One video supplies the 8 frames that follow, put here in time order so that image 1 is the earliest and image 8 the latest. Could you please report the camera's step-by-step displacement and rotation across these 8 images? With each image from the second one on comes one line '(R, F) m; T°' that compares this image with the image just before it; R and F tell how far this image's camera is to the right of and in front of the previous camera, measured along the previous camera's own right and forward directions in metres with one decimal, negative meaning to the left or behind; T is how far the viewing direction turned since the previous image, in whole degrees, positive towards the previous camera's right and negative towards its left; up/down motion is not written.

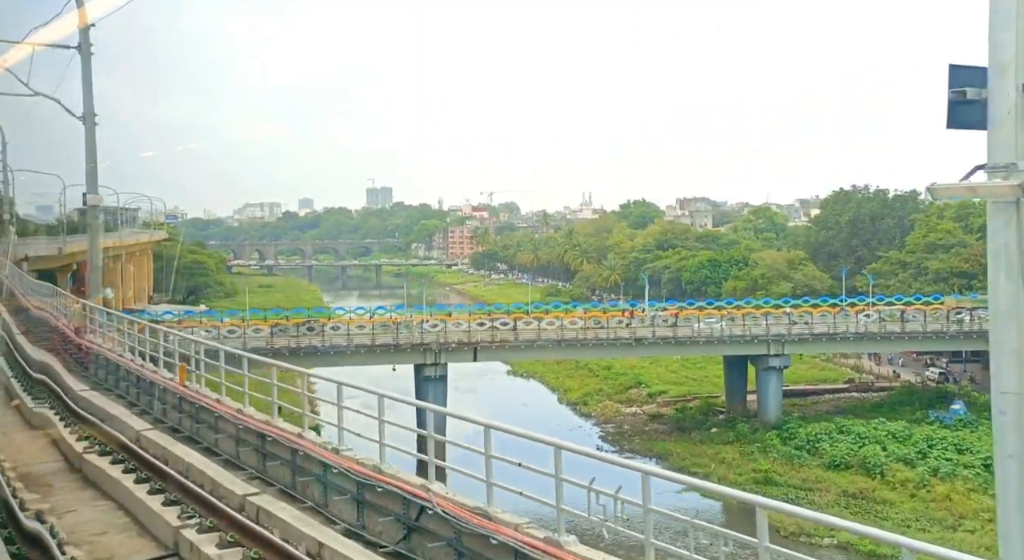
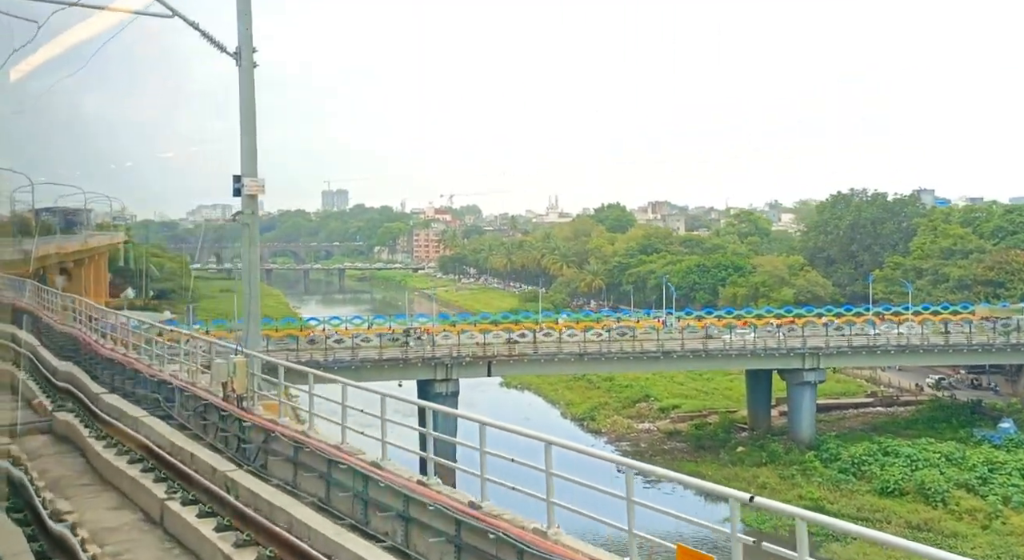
(-1.0, +1.5) m; +2°
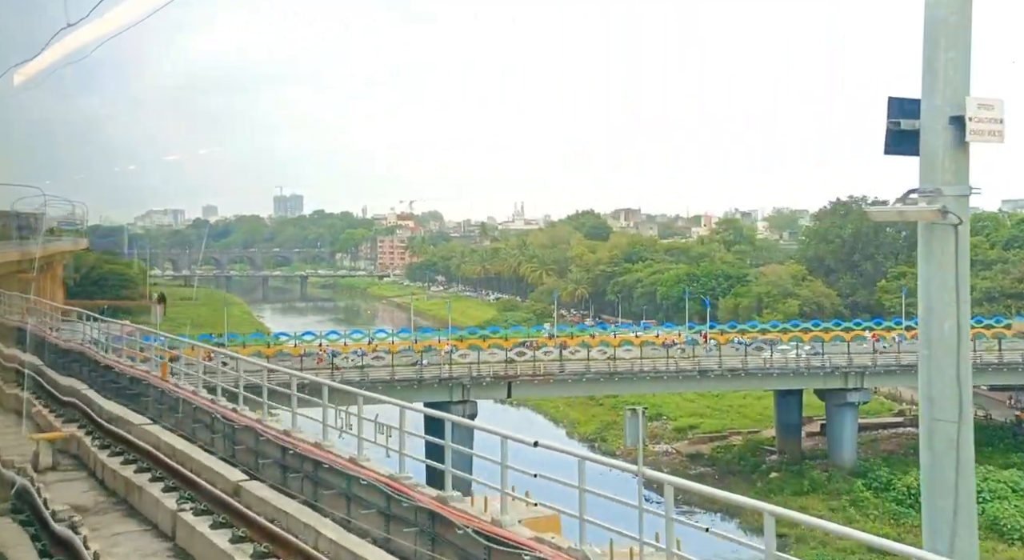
(-1.0, +1.5) m; +2°
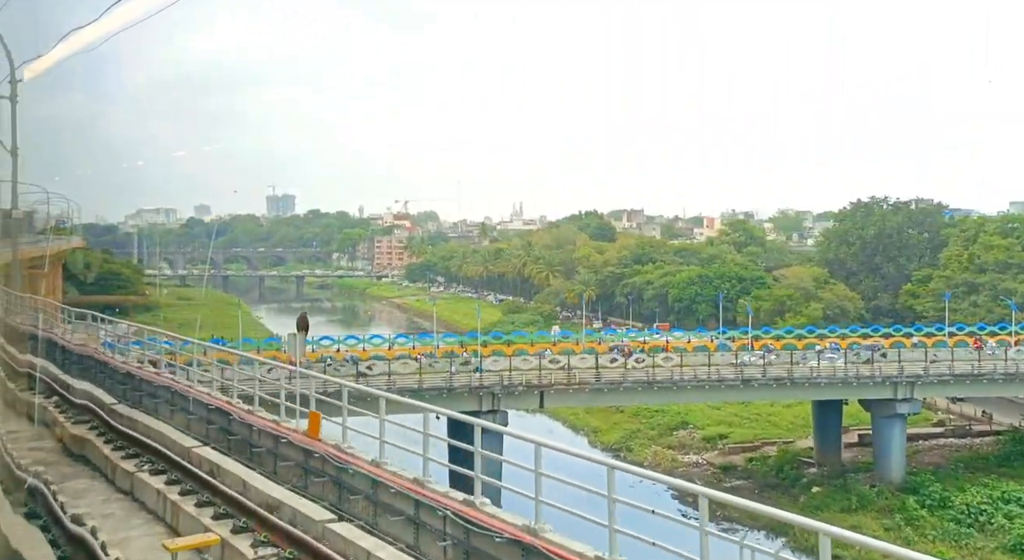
(-0.6, +0.9) m; 0°
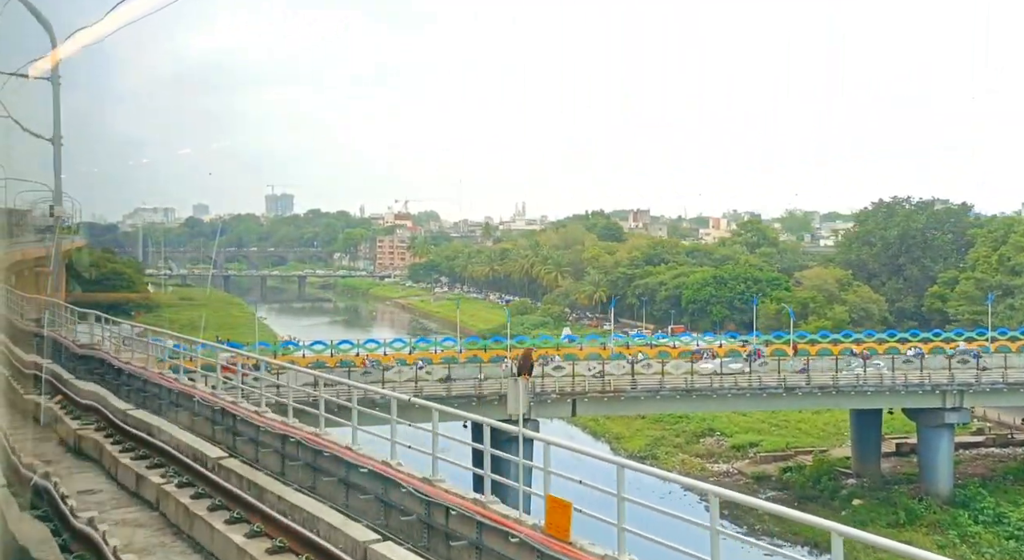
(-0.5, +0.7) m; 0°
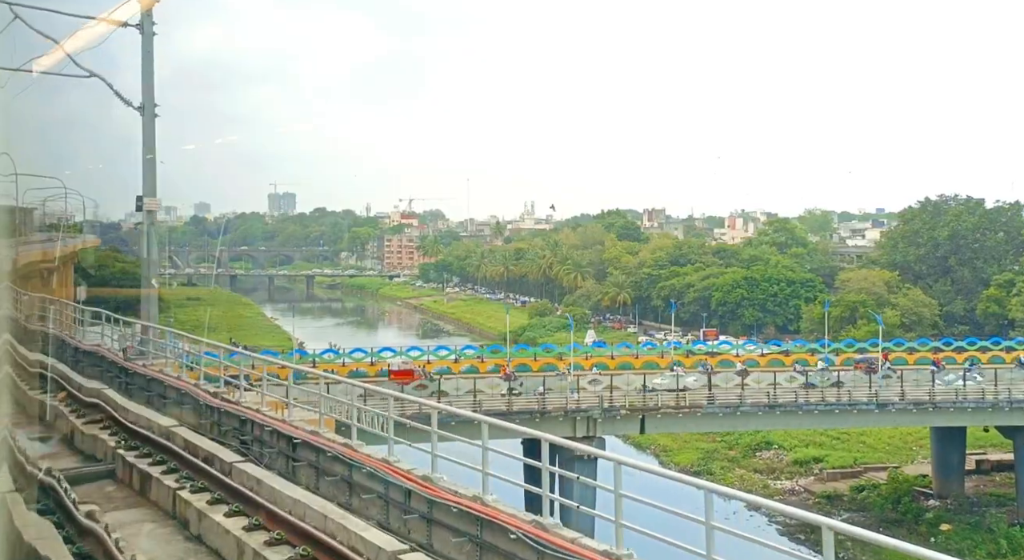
(-0.8, +1.3) m; 0°
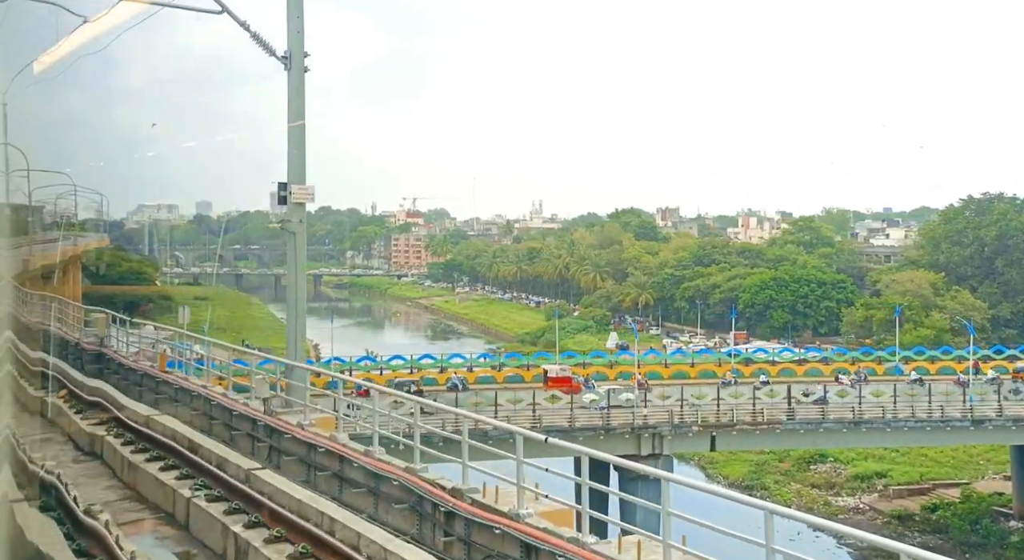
(-0.7, +1.1) m; 0°
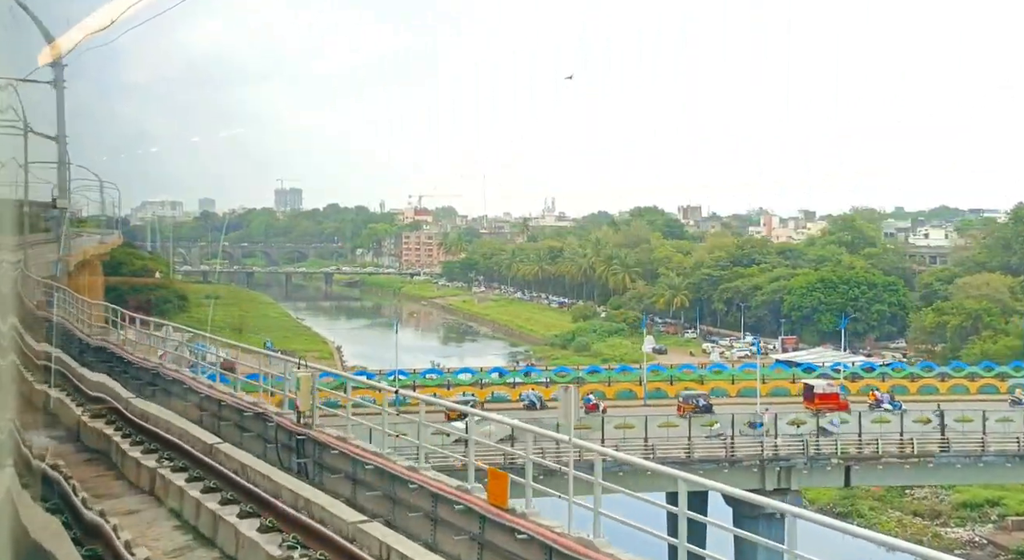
(-1.0, +1.7) m; 0°
